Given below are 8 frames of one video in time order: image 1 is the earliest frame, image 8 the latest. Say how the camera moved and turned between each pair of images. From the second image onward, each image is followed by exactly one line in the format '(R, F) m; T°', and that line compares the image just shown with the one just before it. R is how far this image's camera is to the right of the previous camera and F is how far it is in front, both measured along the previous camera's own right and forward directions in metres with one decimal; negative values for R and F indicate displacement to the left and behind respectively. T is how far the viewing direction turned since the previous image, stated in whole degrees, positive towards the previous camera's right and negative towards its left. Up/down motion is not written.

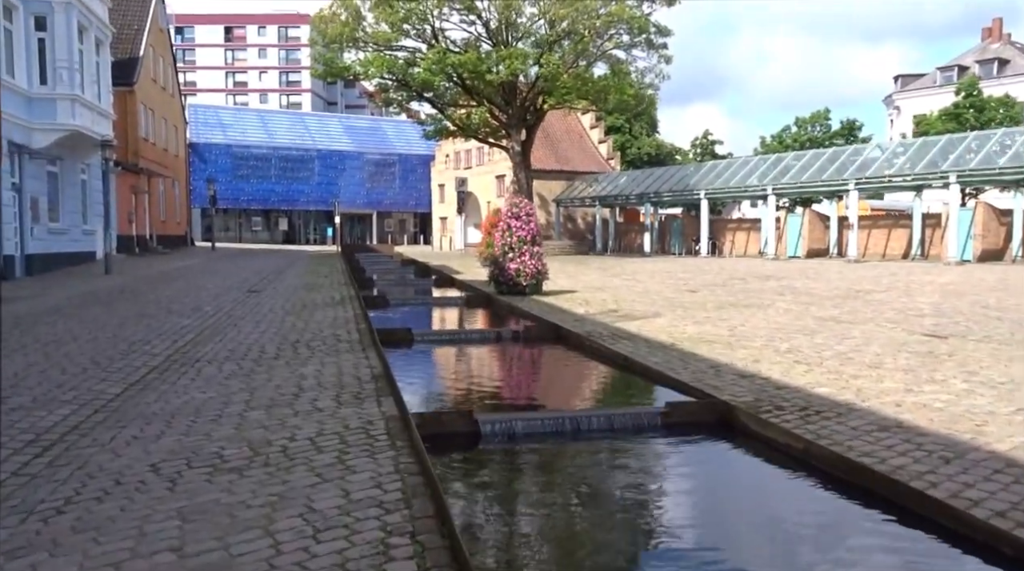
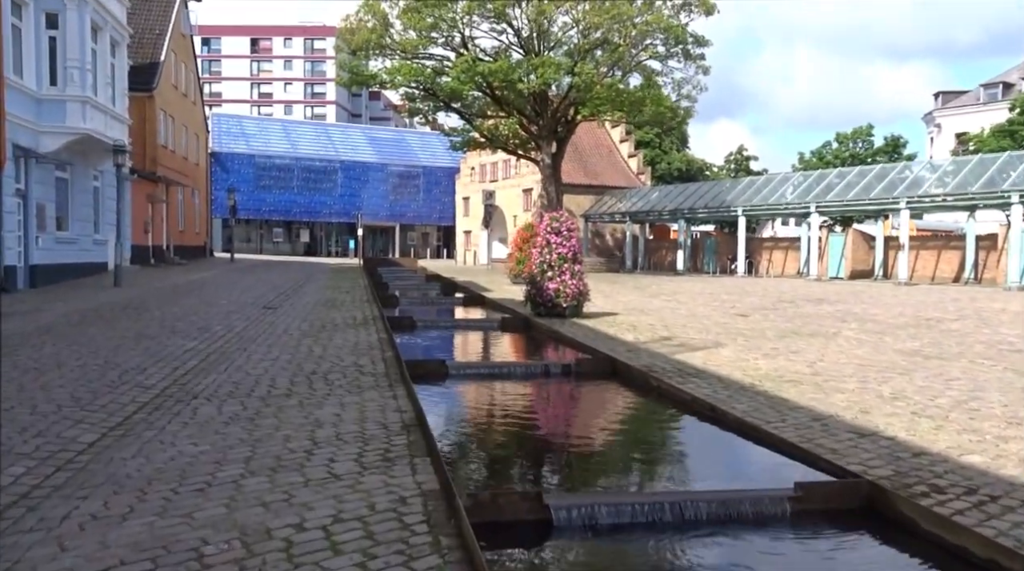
(-0.3, +1.5) m; -1°
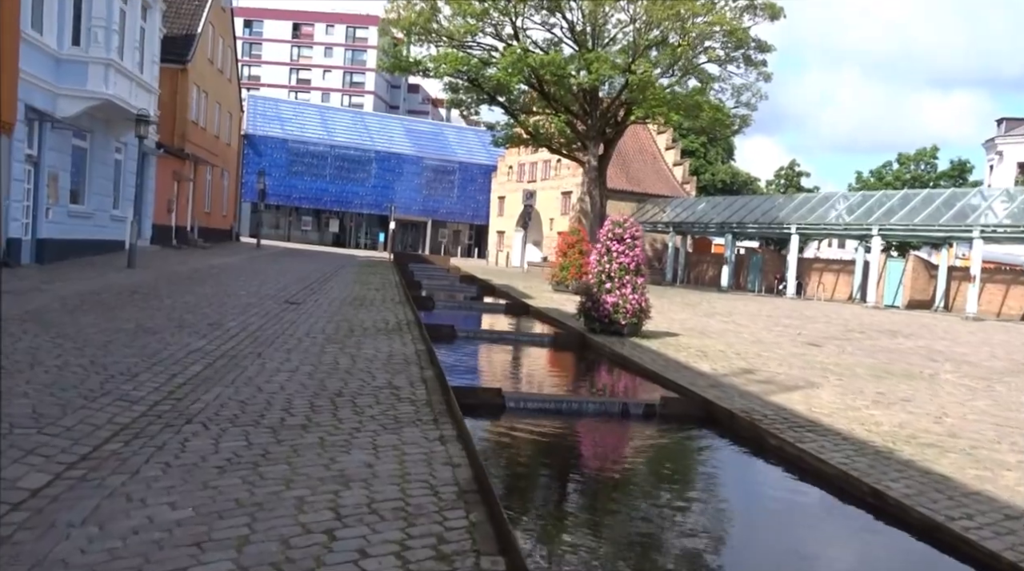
(-0.5, +1.8) m; -2°
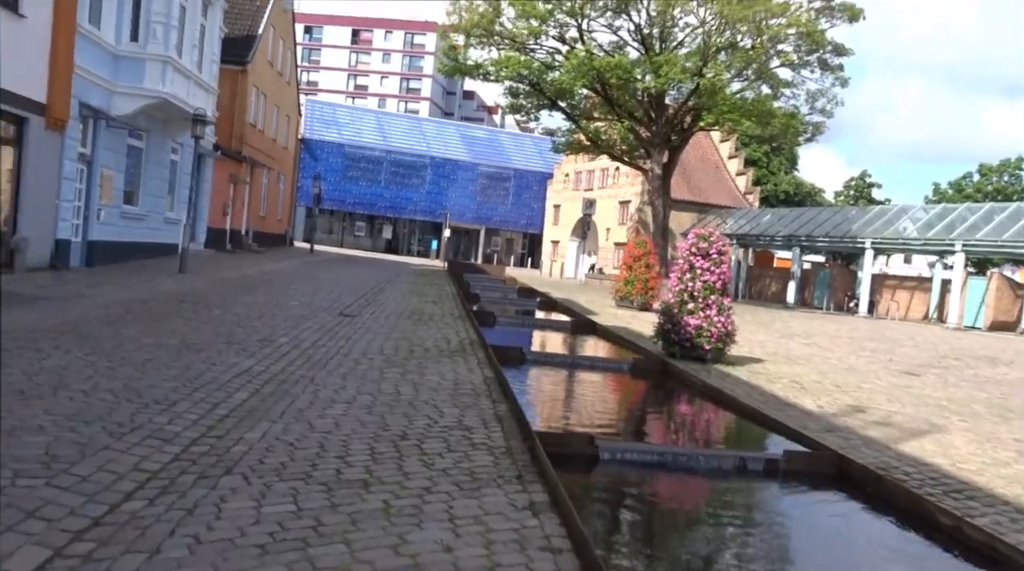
(-0.4, +1.1) m; -3°
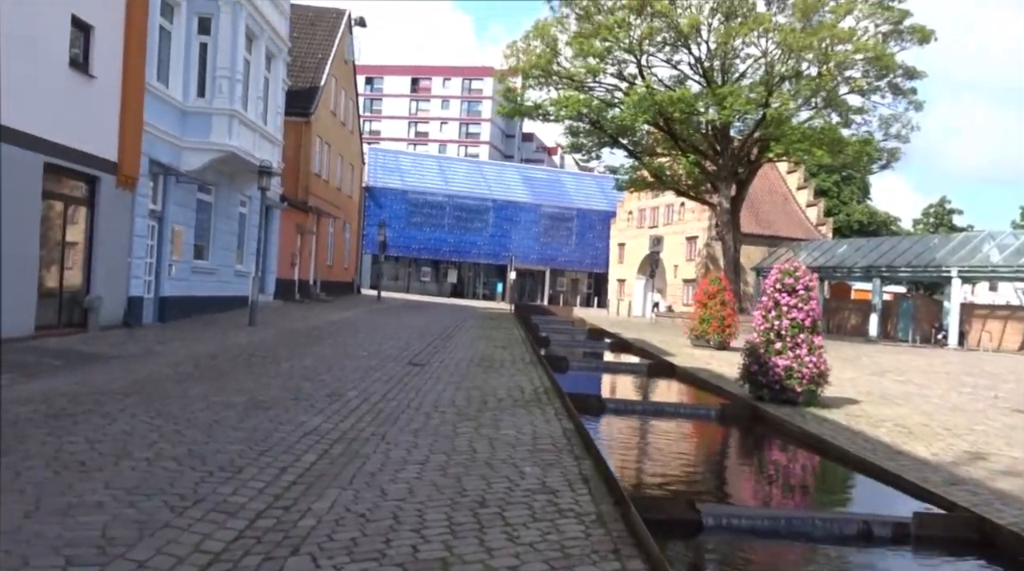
(-0.1, +0.5) m; -4°
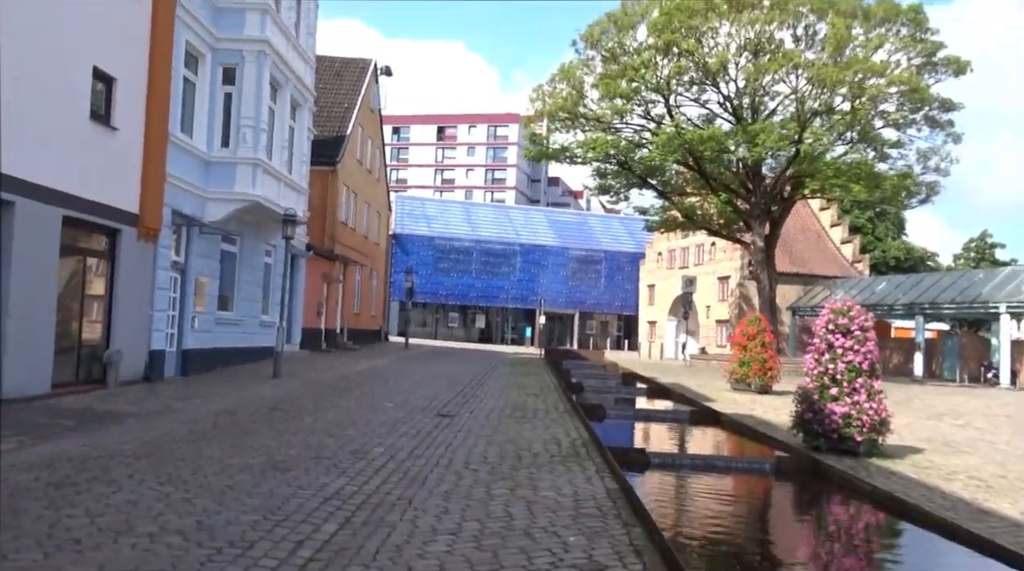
(-0.1, +0.7) m; -2°
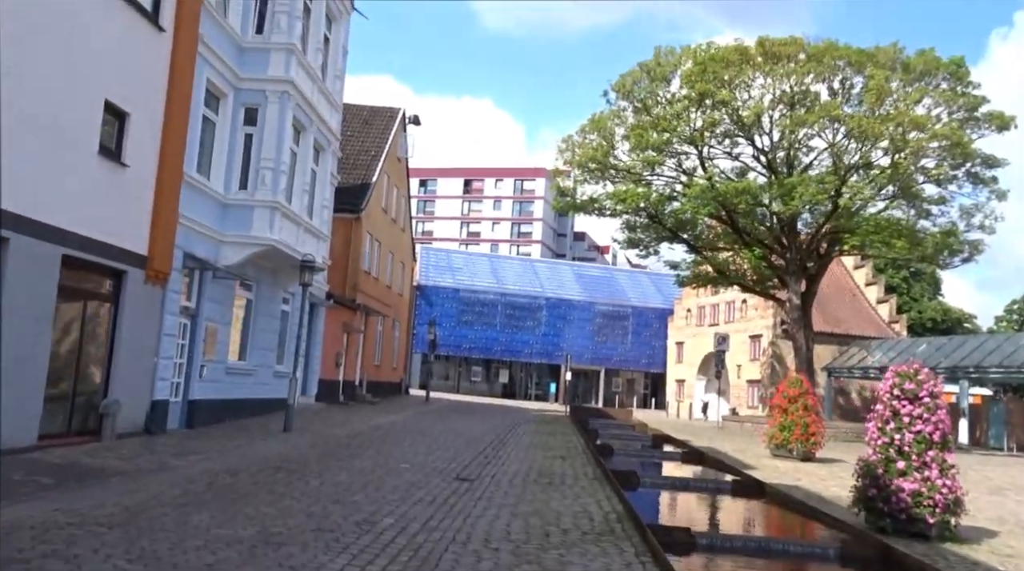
(-0.1, +1.0) m; -2°
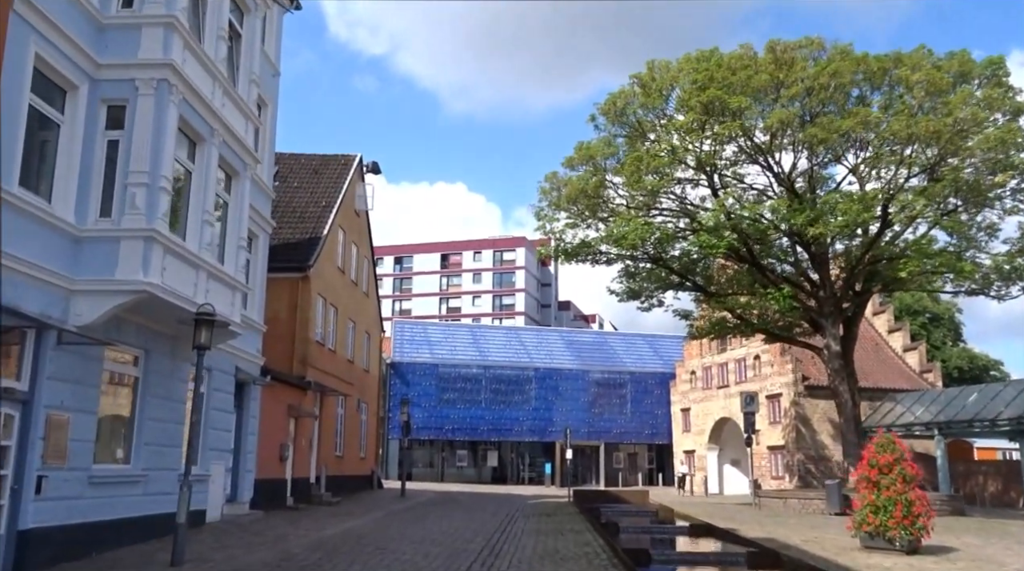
(0.0, +5.3) m; +1°
